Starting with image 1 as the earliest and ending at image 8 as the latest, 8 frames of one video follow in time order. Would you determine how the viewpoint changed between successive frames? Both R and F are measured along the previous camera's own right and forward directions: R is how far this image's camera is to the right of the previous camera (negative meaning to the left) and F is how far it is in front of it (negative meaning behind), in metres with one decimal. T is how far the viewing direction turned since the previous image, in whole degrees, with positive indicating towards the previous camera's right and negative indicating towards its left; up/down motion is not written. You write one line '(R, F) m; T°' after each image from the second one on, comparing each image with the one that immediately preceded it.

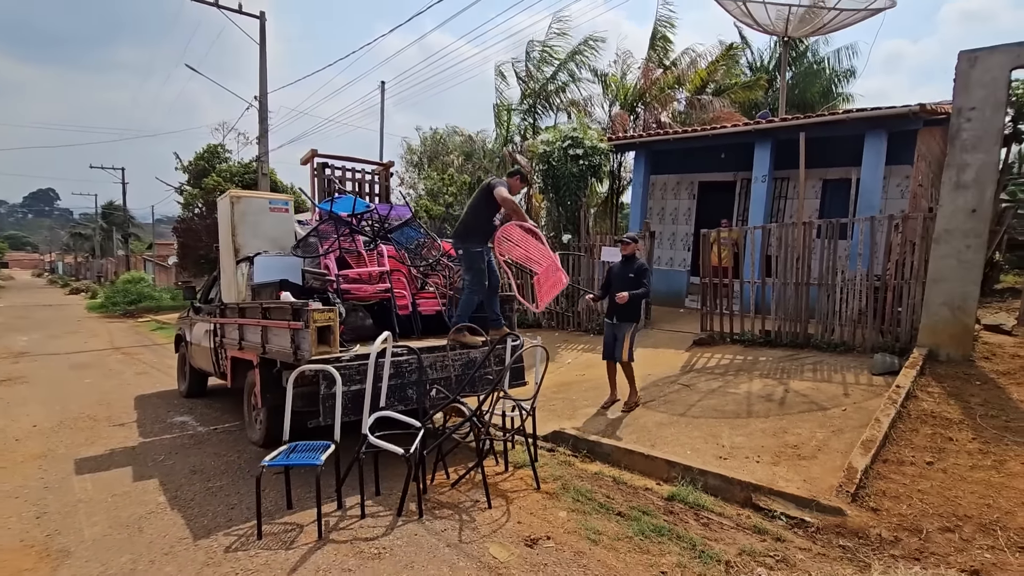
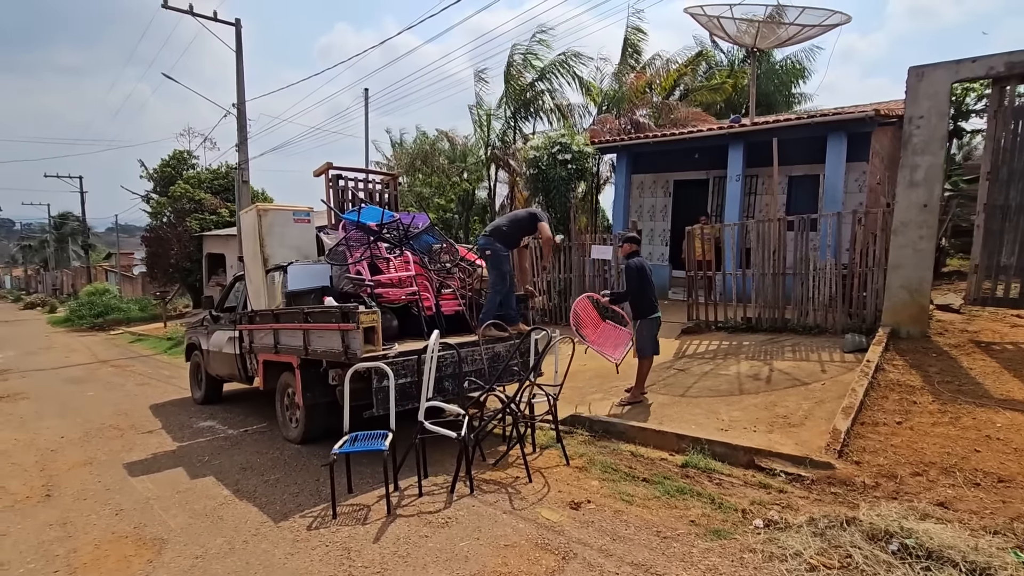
(-0.5, -0.5) m; +3°
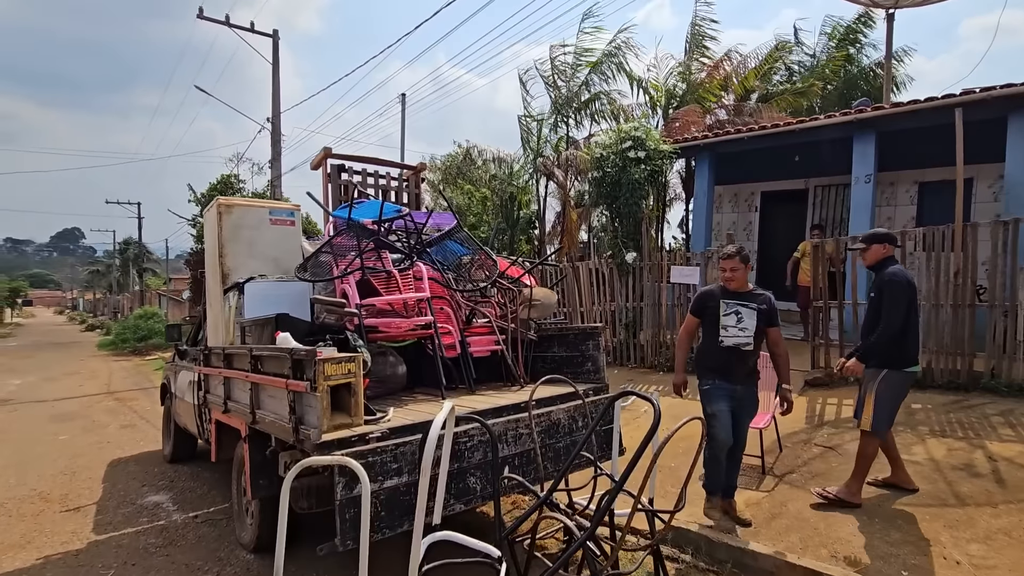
(-0.2, +2.0) m; -5°
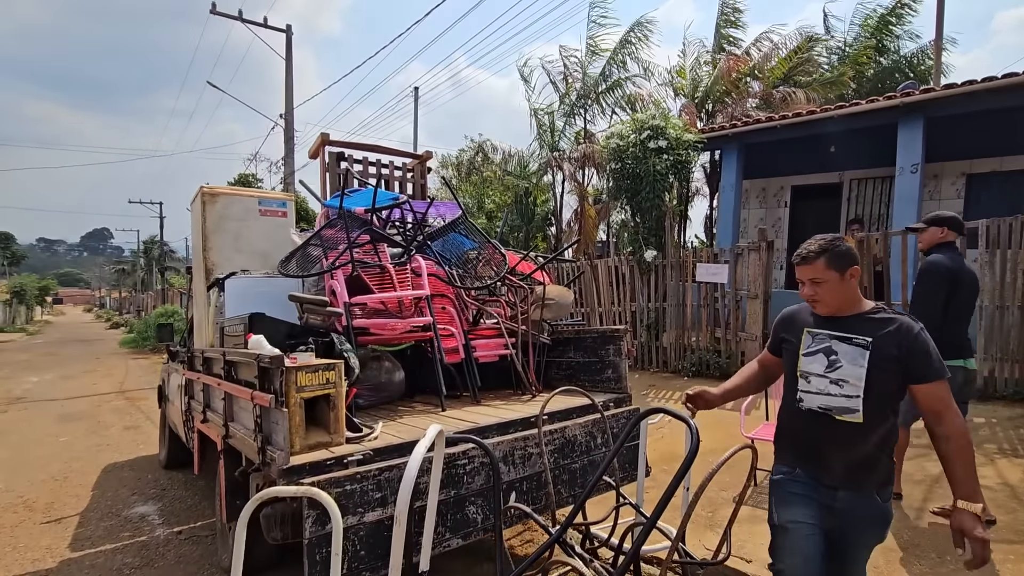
(+0.1, +0.4) m; -2°
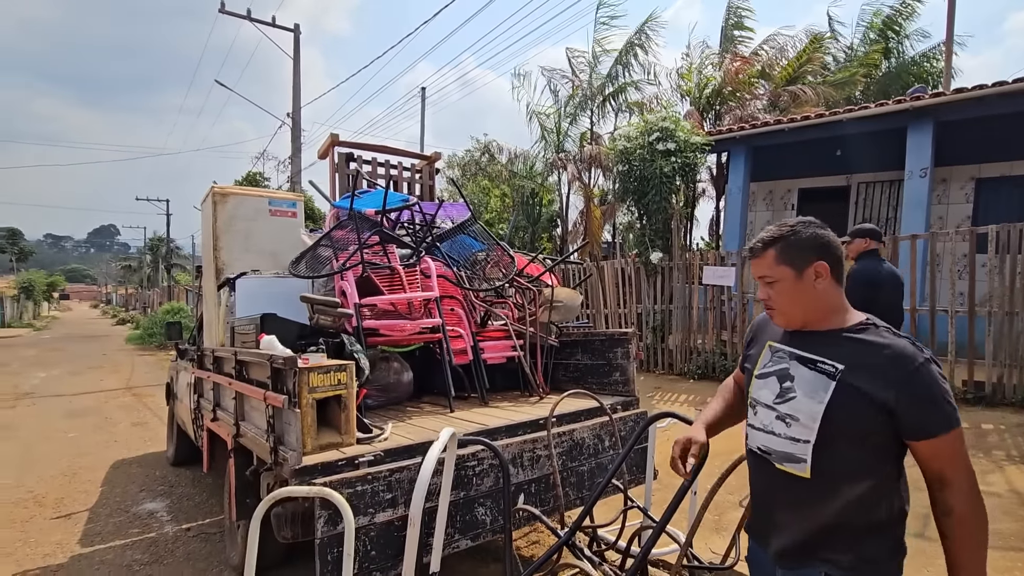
(0.0, 0.0) m; 0°
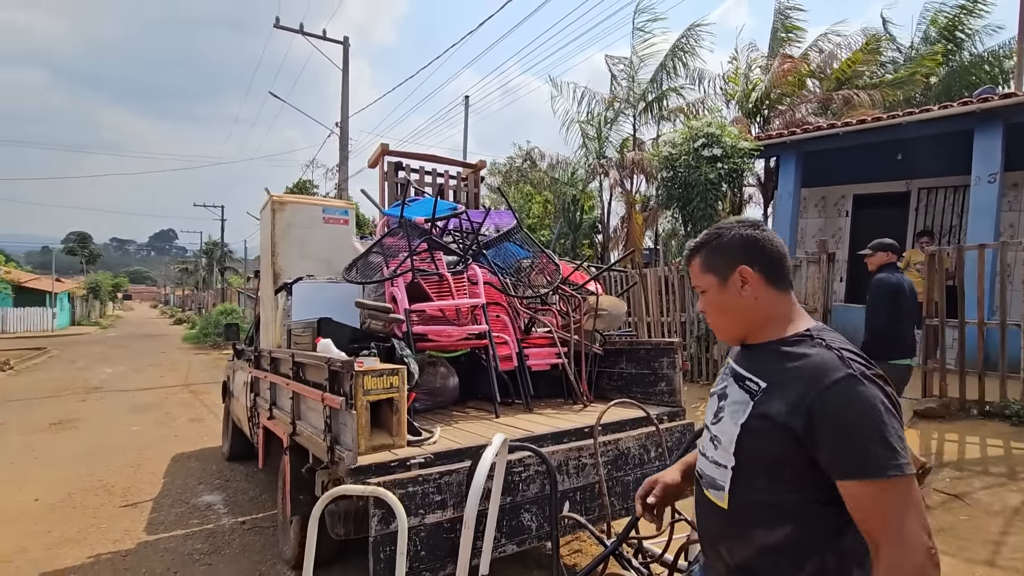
(0.0, 0.0) m; -4°
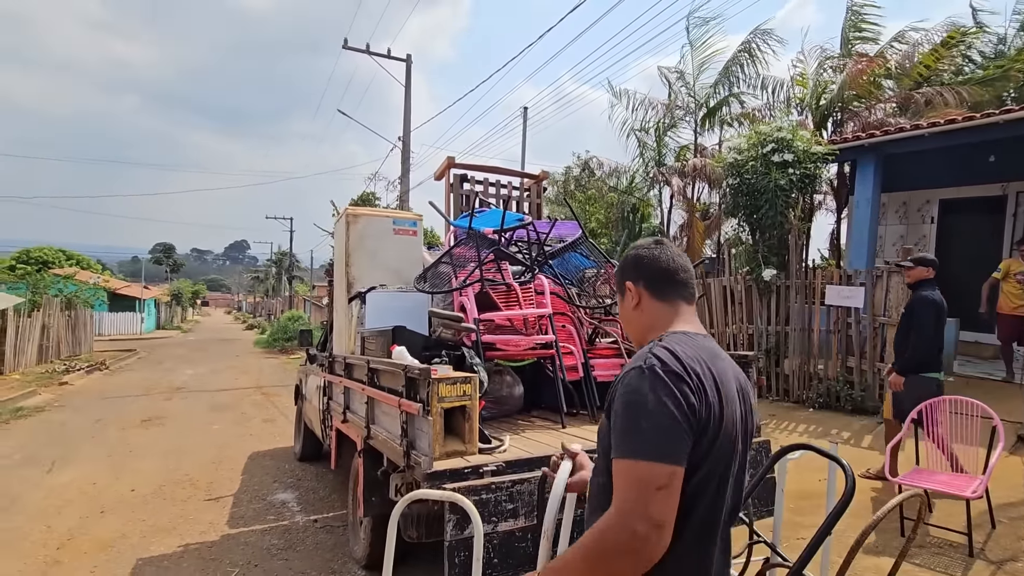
(-0.1, 0.0) m; -6°
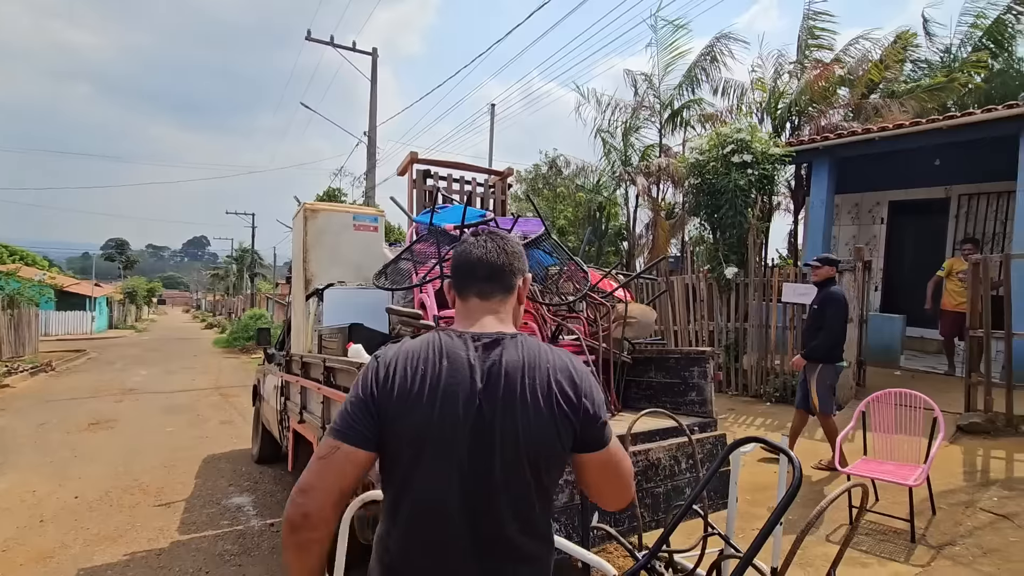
(+0.1, 0.0) m; +3°
